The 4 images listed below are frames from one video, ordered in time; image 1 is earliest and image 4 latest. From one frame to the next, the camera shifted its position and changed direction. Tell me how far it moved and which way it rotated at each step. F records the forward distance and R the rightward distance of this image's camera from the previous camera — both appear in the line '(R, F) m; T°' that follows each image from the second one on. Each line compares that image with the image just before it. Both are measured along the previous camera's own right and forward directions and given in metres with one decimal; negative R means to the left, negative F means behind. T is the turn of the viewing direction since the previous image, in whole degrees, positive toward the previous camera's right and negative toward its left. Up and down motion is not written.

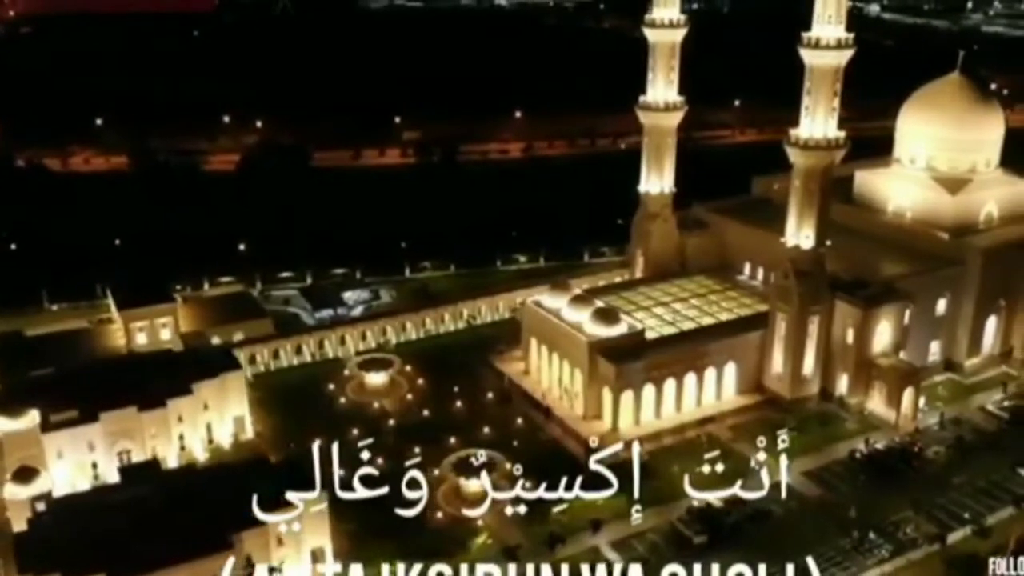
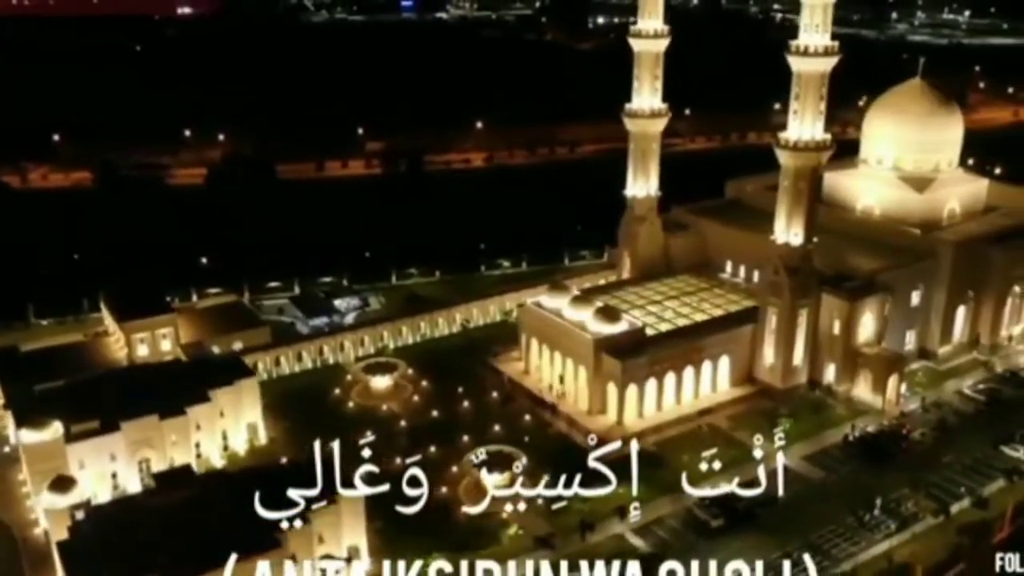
(-2.1, -0.7) m; +4°
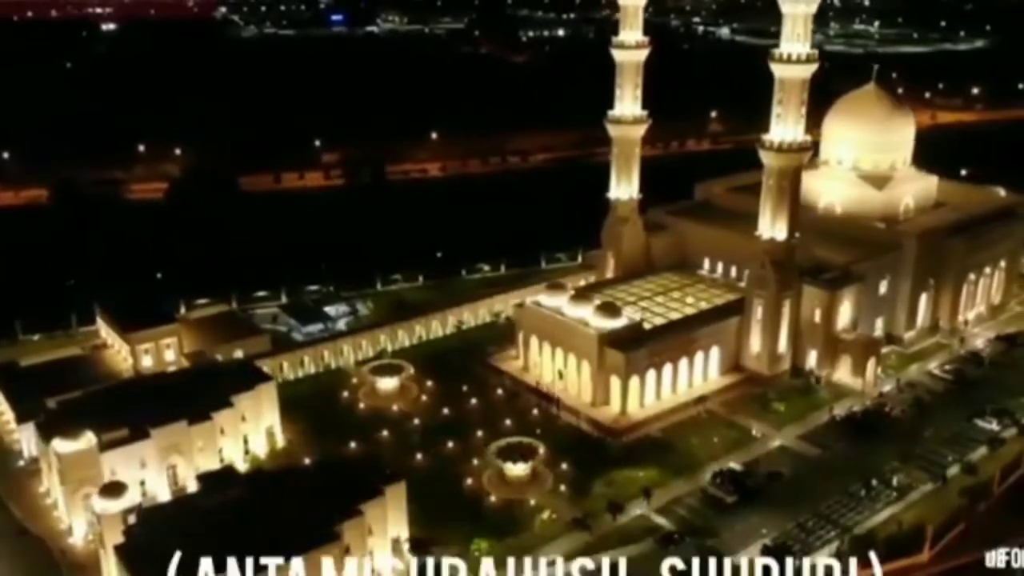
(-2.6, -1.0) m; +5°
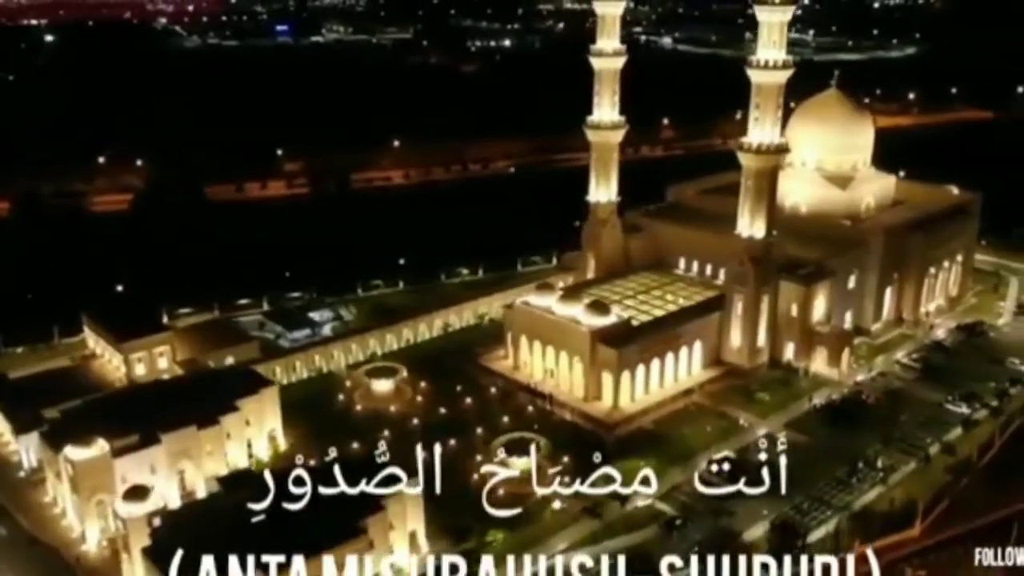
(-1.6, -0.7) m; +4°
